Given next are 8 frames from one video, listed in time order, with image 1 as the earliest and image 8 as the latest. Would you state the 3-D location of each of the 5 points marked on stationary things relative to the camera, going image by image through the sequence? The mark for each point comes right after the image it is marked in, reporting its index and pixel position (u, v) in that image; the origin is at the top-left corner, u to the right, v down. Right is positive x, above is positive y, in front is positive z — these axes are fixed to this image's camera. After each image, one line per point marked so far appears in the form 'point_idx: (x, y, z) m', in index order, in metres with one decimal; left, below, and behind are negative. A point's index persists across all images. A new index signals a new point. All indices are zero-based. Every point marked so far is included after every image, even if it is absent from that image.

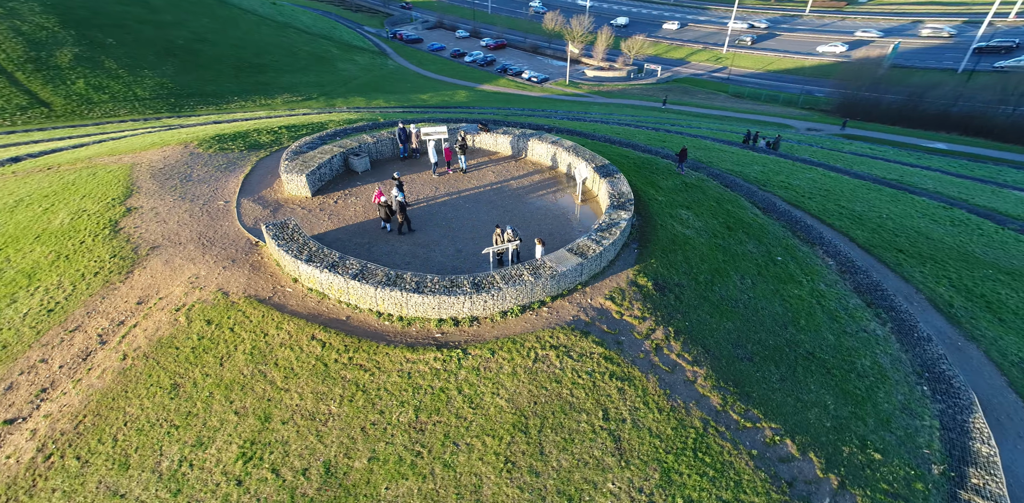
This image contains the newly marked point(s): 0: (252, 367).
0: (-7.6, -3.4, +11.3) m
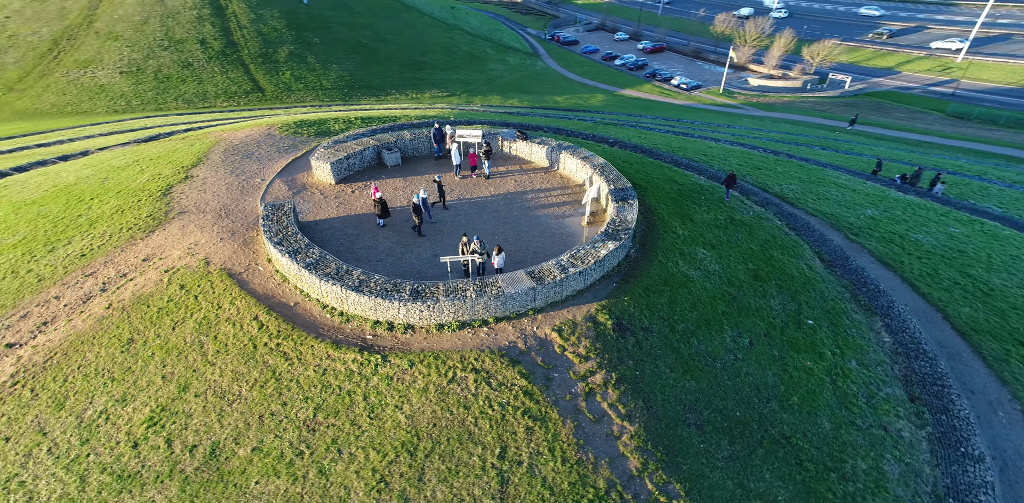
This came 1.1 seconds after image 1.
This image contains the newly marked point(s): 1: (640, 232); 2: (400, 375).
0: (-9.5, -2.5, +11.7) m
1: (+5.3, +0.8, +15.9) m
2: (-2.6, -3.2, +9.8) m
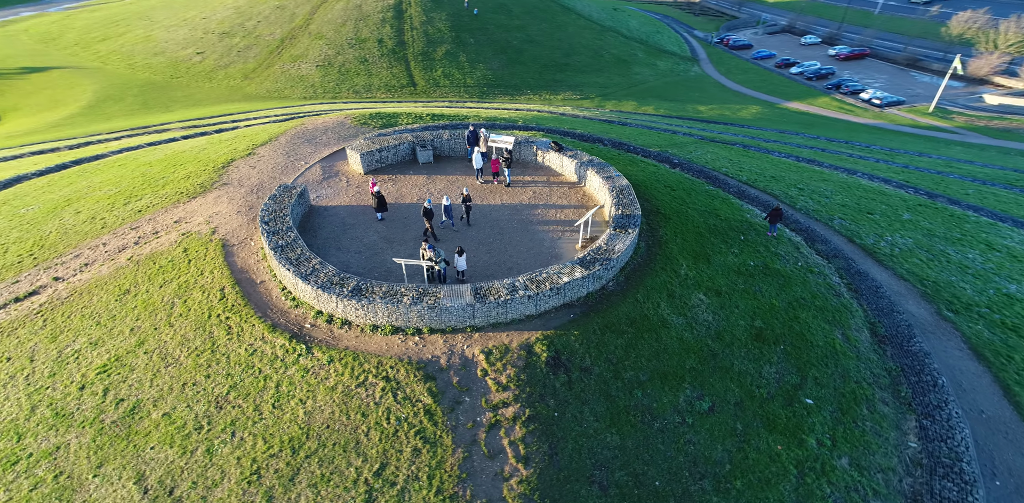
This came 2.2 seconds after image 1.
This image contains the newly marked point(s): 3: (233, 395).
0: (-11.1, -1.5, +12.9) m
1: (+4.5, -0.4, +14.6) m
2: (-4.8, -3.1, +9.8) m
3: (-6.9, -3.5, +9.6) m
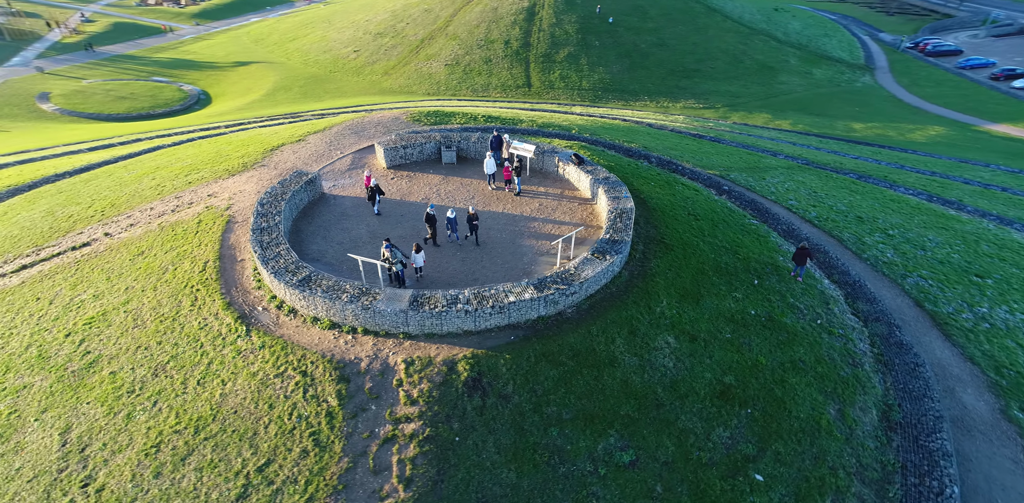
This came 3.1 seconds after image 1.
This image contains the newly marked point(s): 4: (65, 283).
0: (-12.5, -0.5, +14.3) m
1: (+3.2, -1.4, +13.7) m
2: (-6.9, -2.8, +10.3) m
3: (-9.0, -2.9, +10.4) m
4: (-17.3, -1.2, +15.3) m
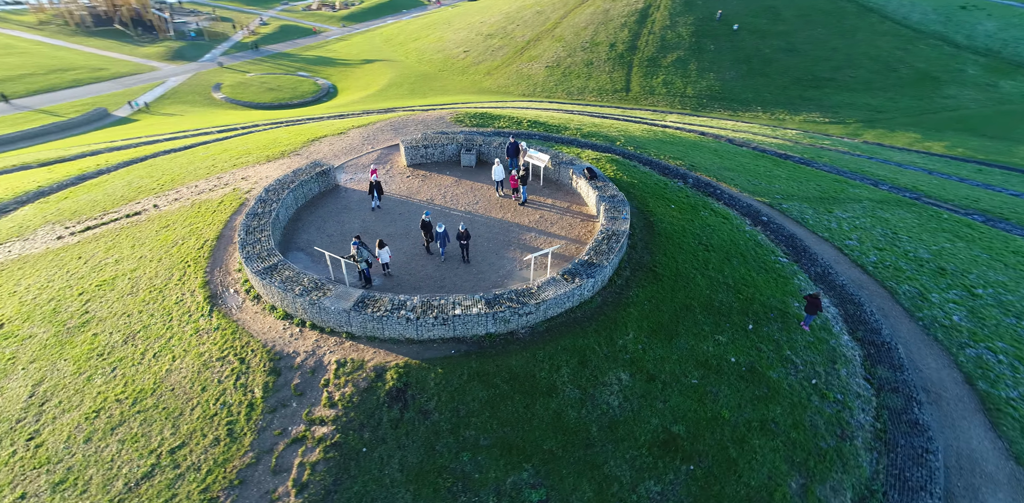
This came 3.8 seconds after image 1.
0: (-13.4, +0.5, +15.8) m
1: (+1.9, -2.1, +13.1) m
2: (-8.7, -2.4, +11.2) m
3: (-10.8, -2.3, +11.5) m
4: (-18.1, +0.2, +17.4) m
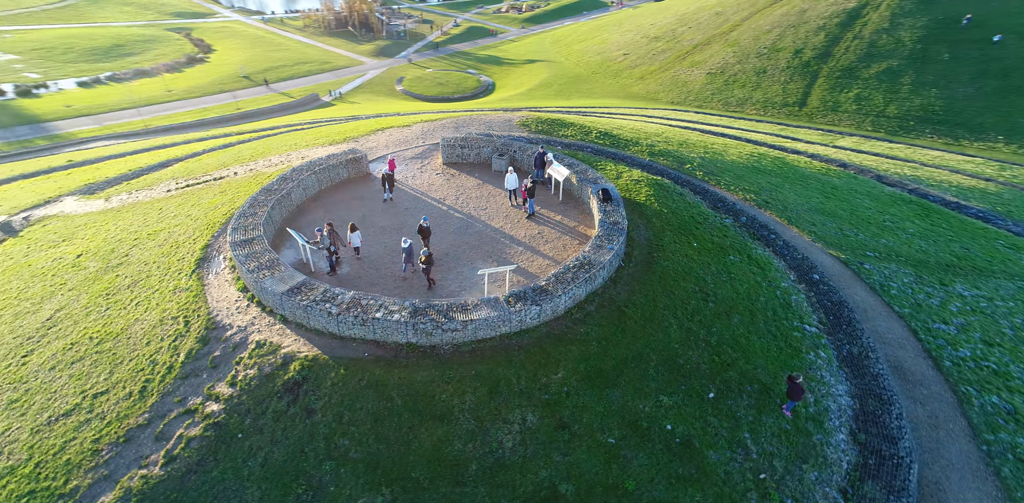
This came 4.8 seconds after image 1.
0: (-14.1, +2.1, +18.5) m
1: (-0.3, -2.8, +12.6) m
2: (-11.0, -1.3, +13.0) m
3: (-12.9, -0.9, +13.8) m
4: (-18.3, +2.7, +21.1) m
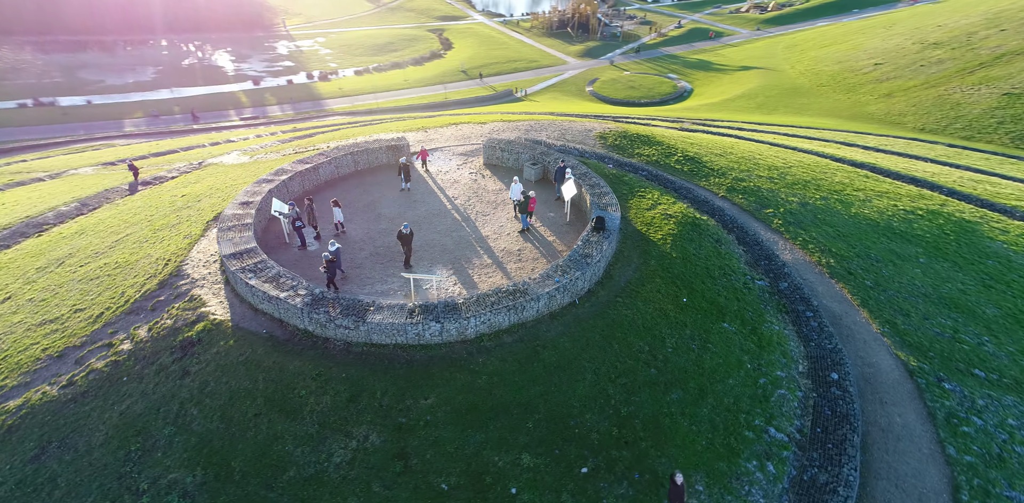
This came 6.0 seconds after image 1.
0: (-14.1, +4.4, +22.2) m
1: (-3.7, -3.0, +13.0) m
2: (-13.4, +0.6, +16.2) m
3: (-14.9, +1.4, +17.5) m
4: (-17.3, +5.7, +25.8) m
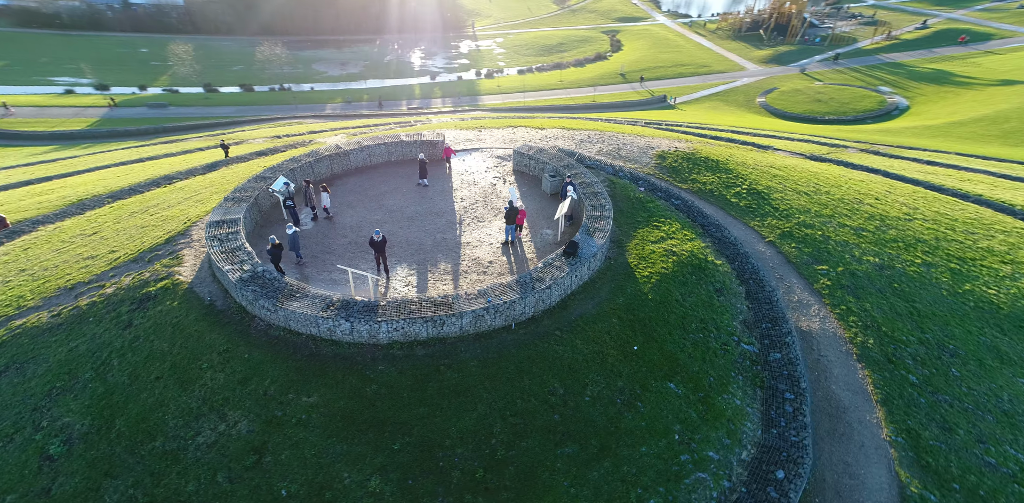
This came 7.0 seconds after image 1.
0: (-13.3, +6.3, +25.3) m
1: (-6.7, -2.7, +14.2) m
2: (-14.6, +2.5, +19.3) m
3: (-15.6, +3.5, +20.9) m
4: (-15.4, +8.0, +29.5) m
